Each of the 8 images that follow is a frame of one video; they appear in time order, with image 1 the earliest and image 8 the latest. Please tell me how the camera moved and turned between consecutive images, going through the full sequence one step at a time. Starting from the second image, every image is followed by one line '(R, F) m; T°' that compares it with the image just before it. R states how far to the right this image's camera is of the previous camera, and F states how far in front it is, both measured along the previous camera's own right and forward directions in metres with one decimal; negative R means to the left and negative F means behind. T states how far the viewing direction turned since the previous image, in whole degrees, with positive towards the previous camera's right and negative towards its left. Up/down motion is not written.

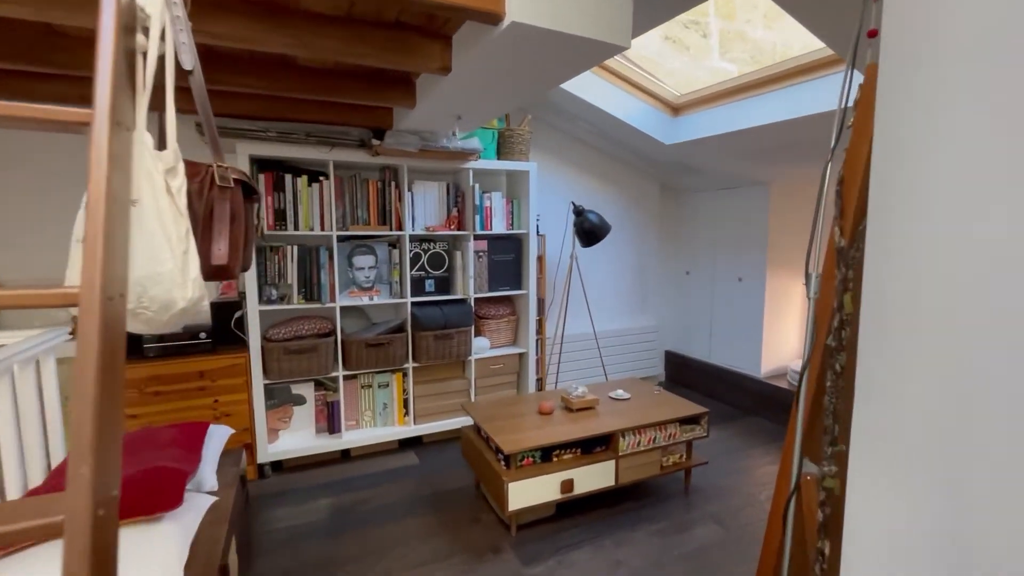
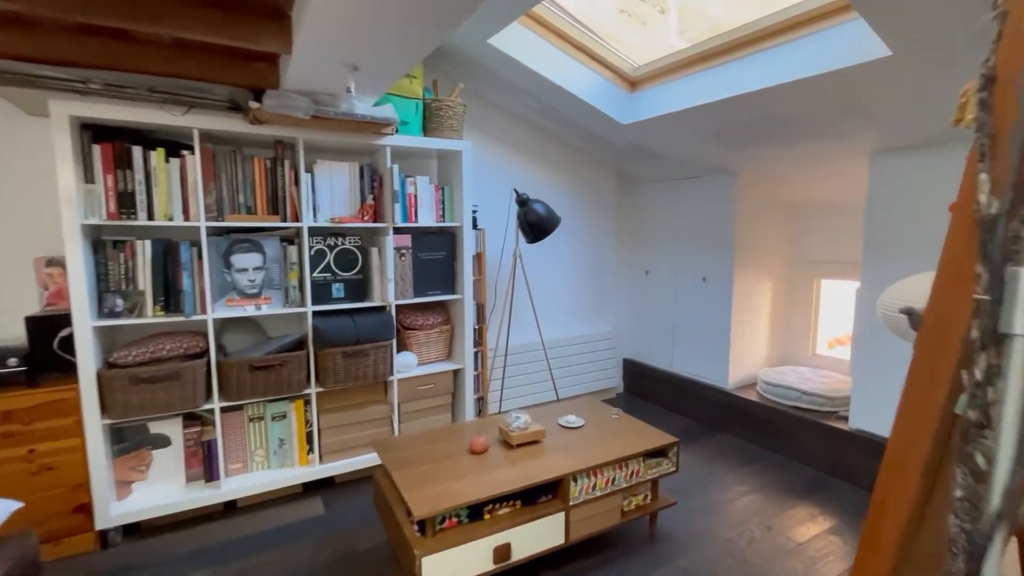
(+0.2, +0.5) m; +5°
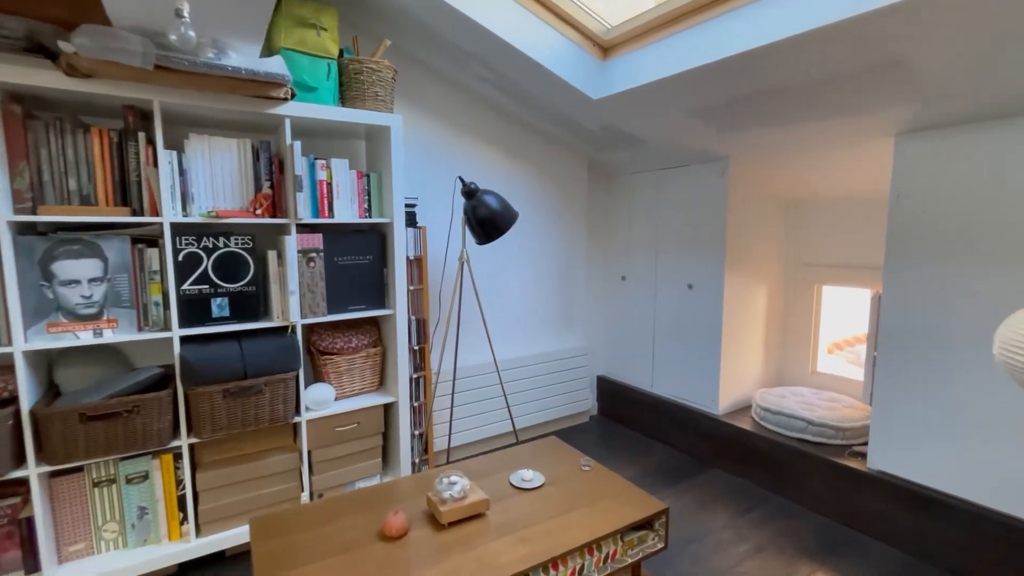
(+0.1, +0.5) m; +3°
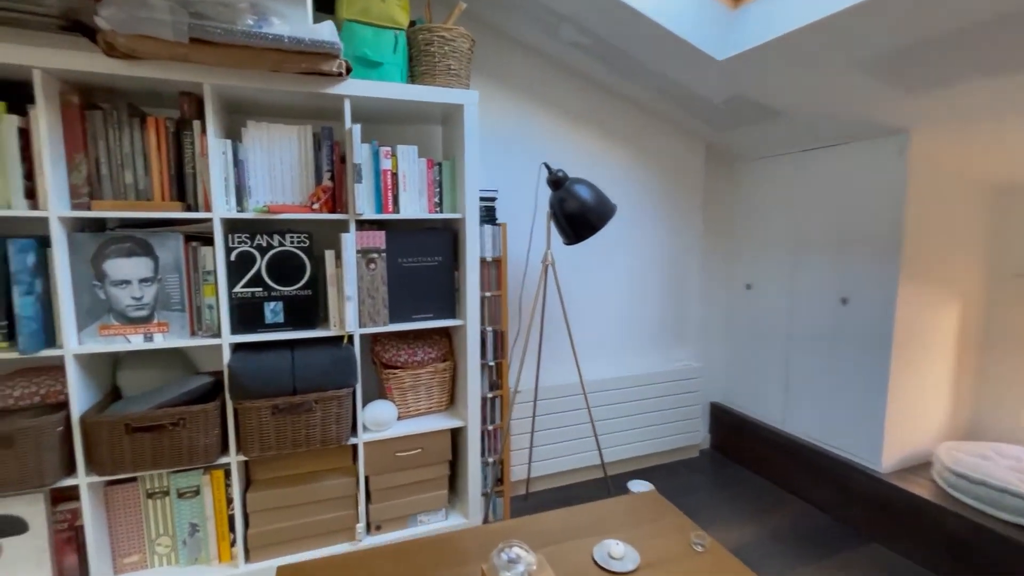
(0.0, +0.4) m; -12°
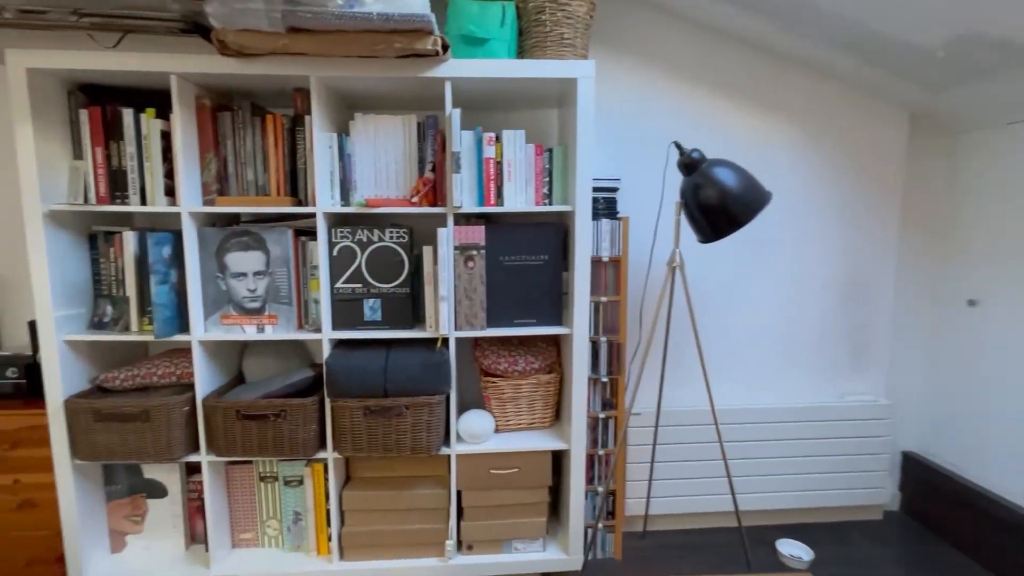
(+0.1, +0.3) m; -17°
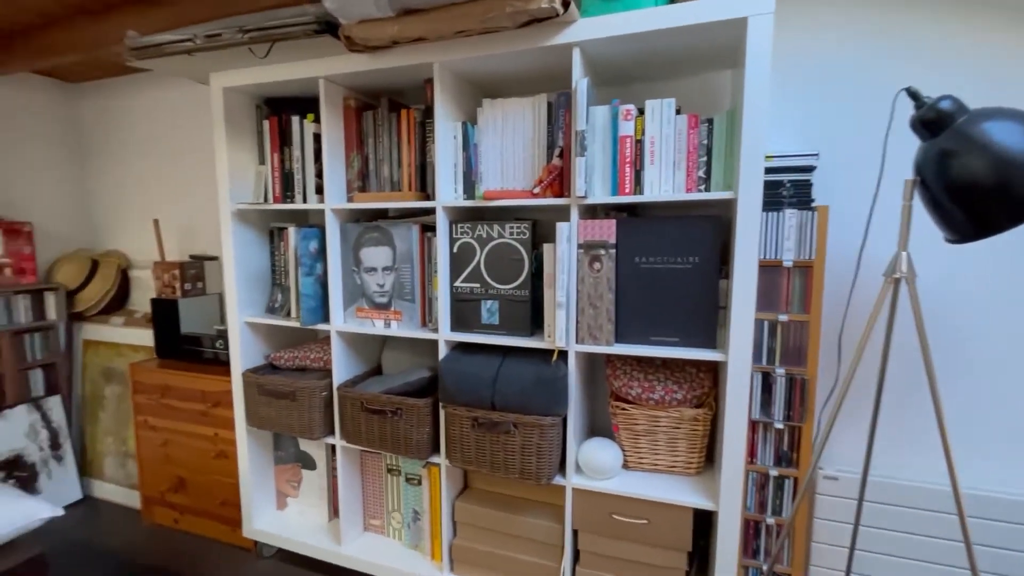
(+0.2, +0.3) m; -23°
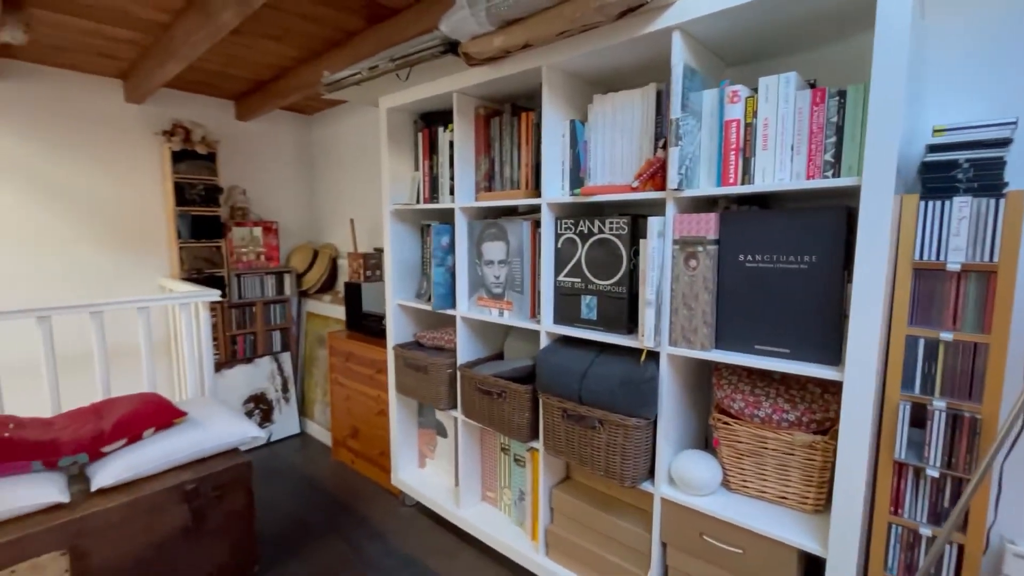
(+0.3, 0.0) m; -22°
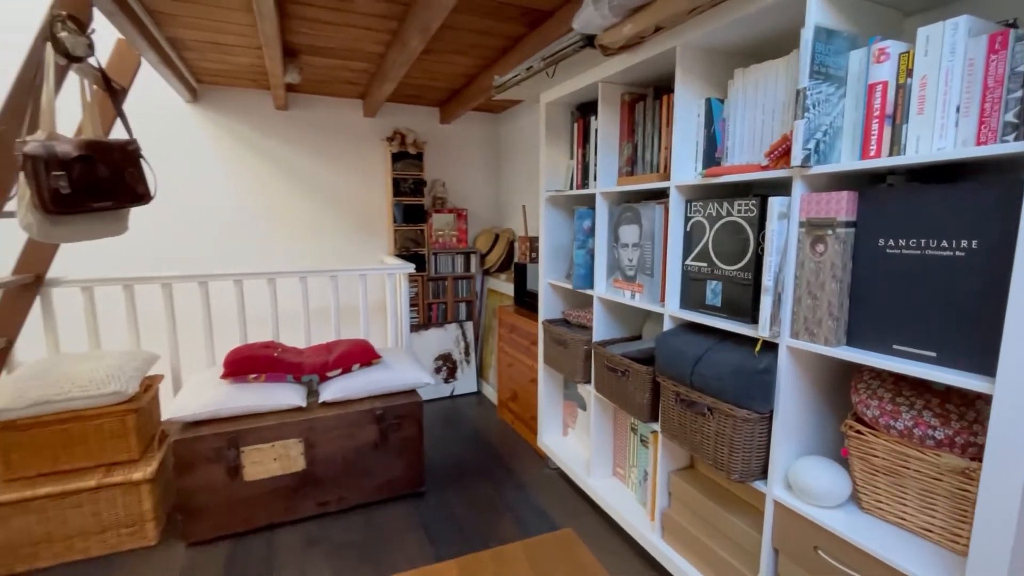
(+0.3, -0.1) m; -24°
